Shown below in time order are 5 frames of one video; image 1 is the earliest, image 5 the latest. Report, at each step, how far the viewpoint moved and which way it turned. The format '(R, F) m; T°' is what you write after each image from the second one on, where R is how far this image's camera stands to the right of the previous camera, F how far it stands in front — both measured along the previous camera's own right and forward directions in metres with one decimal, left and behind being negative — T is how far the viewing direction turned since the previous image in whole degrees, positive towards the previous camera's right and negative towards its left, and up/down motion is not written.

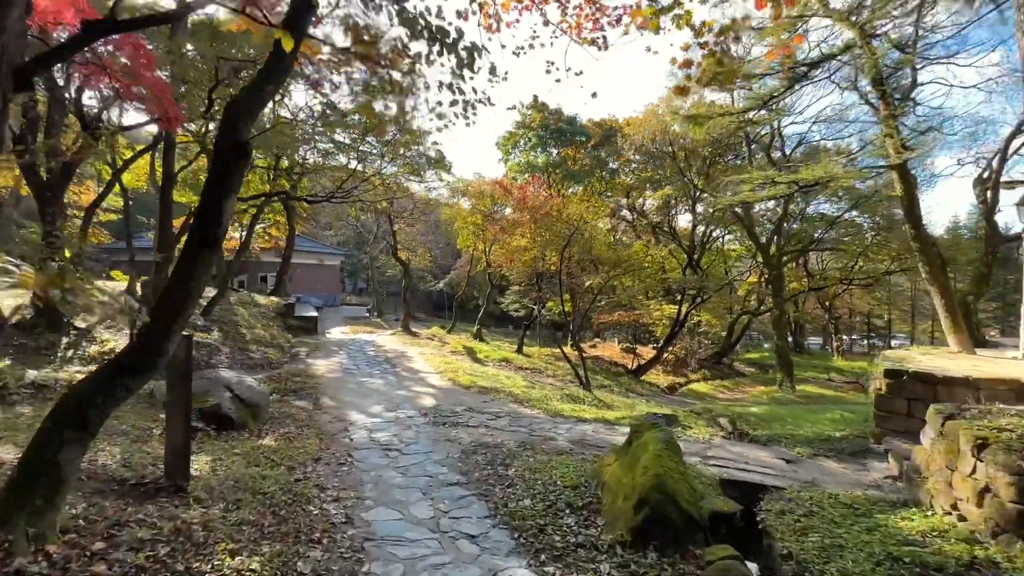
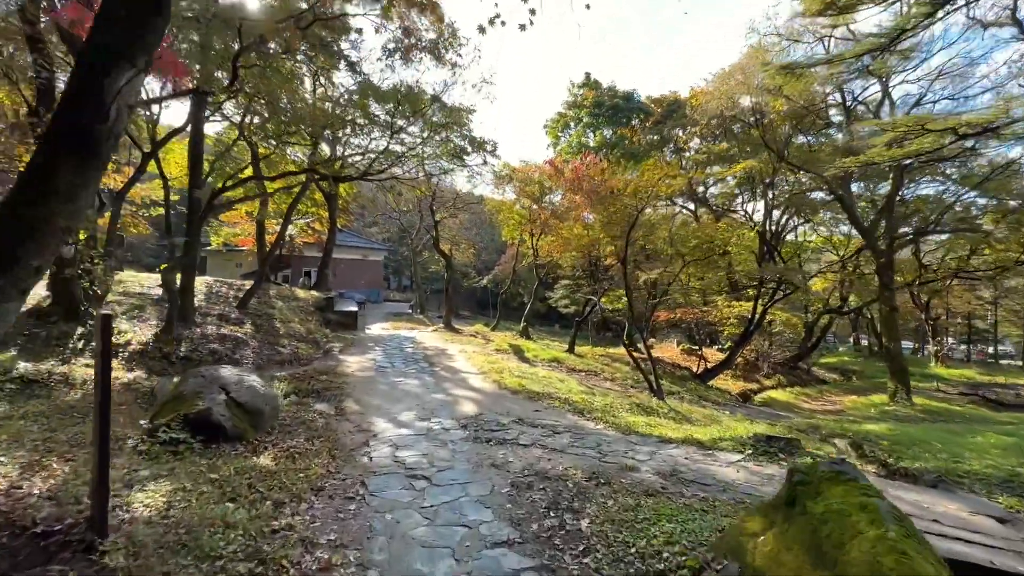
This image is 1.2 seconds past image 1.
(-0.2, +1.2) m; -5°
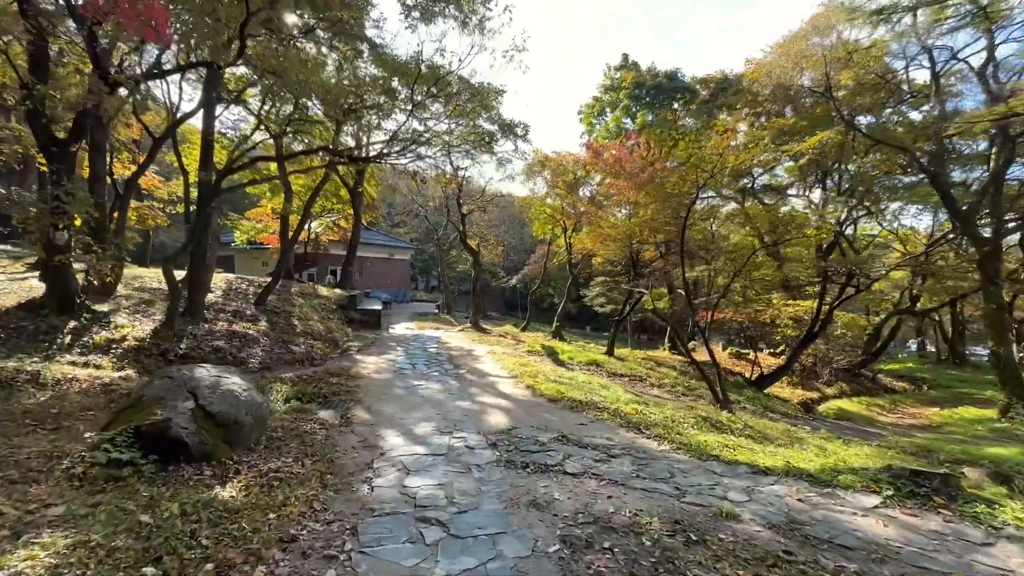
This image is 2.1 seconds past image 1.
(-0.1, +1.0) m; -3°
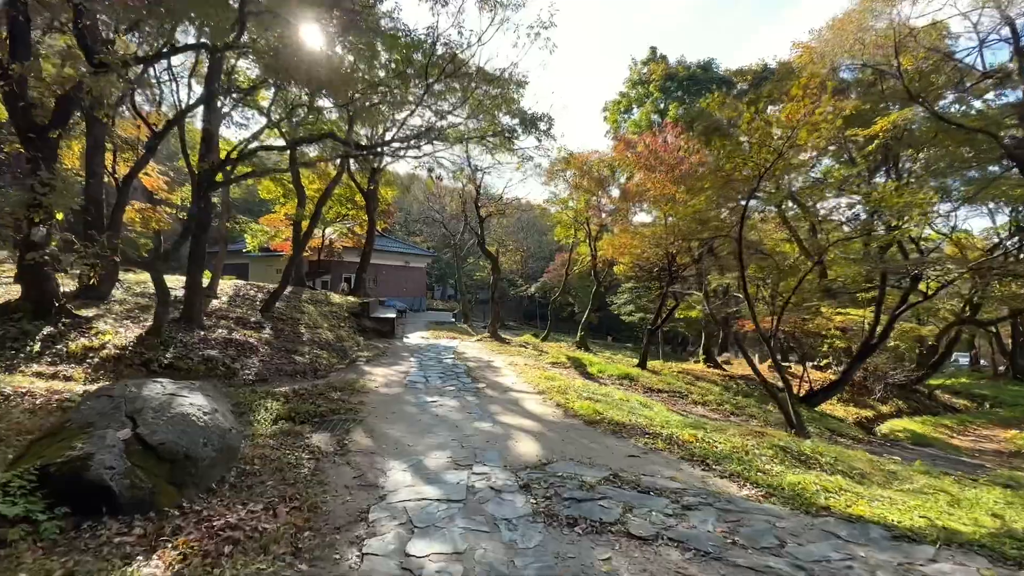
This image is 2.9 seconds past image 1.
(-0.1, +0.9) m; -2°
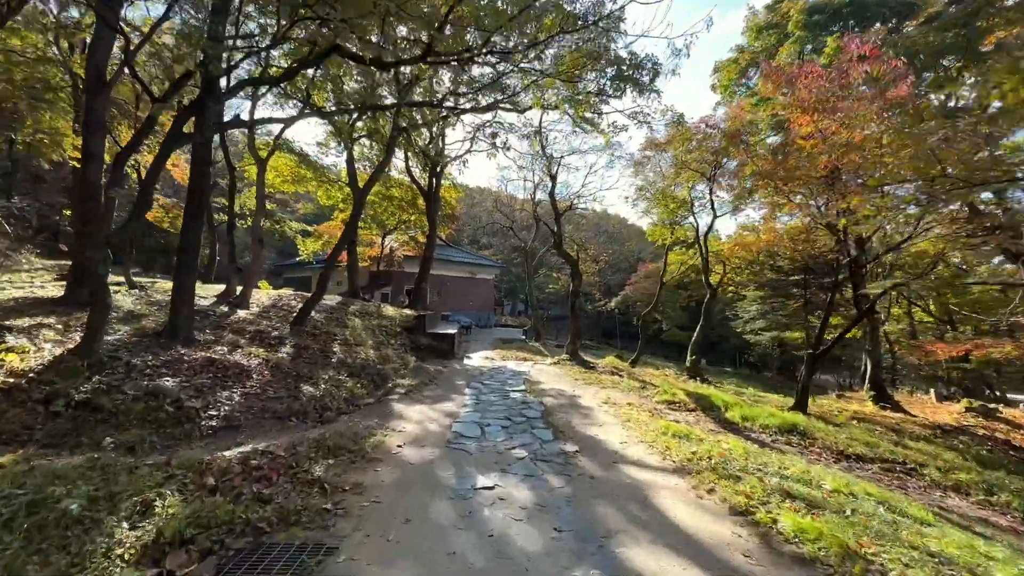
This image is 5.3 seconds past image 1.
(-0.3, +2.6) m; -9°
